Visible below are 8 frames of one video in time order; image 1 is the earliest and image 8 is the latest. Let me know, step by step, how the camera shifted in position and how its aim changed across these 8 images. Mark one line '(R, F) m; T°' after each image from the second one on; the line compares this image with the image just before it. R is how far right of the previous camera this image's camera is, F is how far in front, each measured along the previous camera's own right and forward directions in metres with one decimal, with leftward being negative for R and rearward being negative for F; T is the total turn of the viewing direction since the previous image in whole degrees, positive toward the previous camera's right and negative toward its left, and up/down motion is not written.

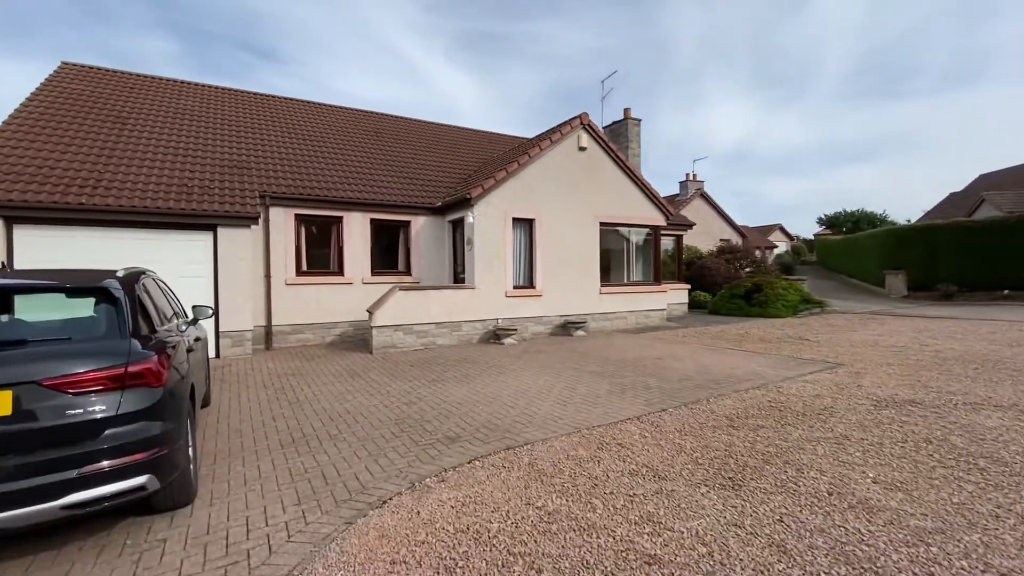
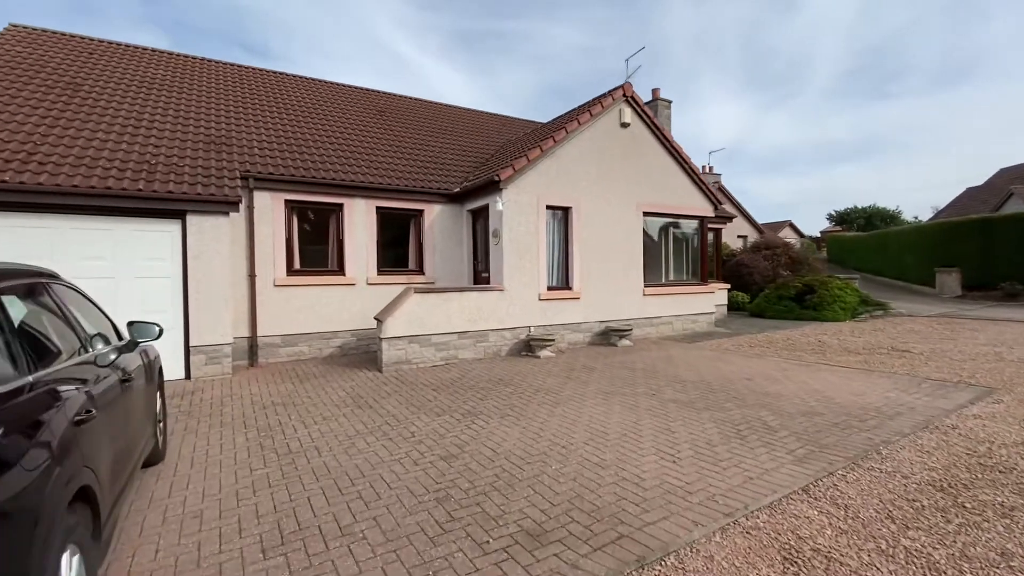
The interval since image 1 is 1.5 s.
(-0.8, +1.9) m; +1°
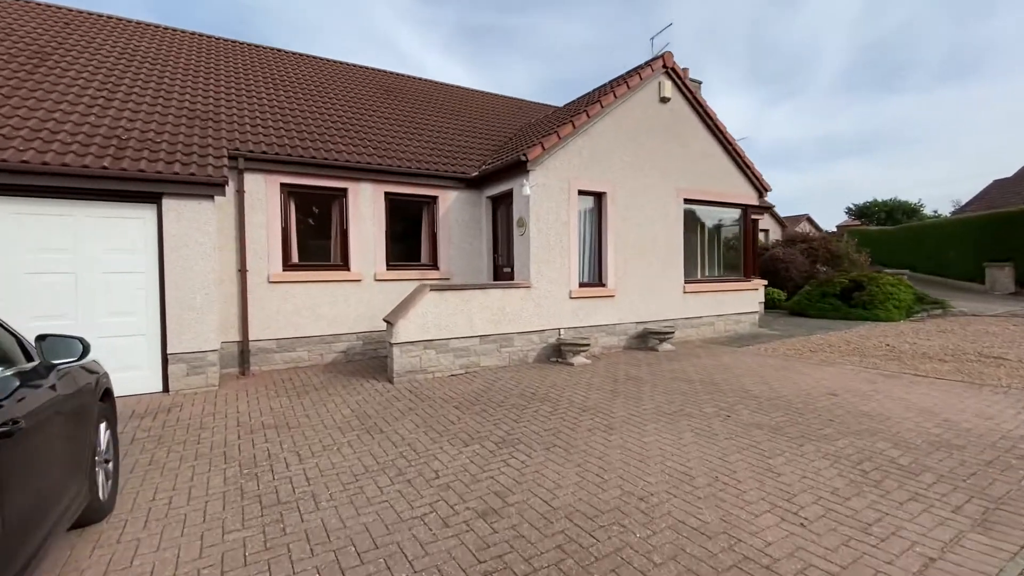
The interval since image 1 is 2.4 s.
(-0.4, +1.2) m; -1°
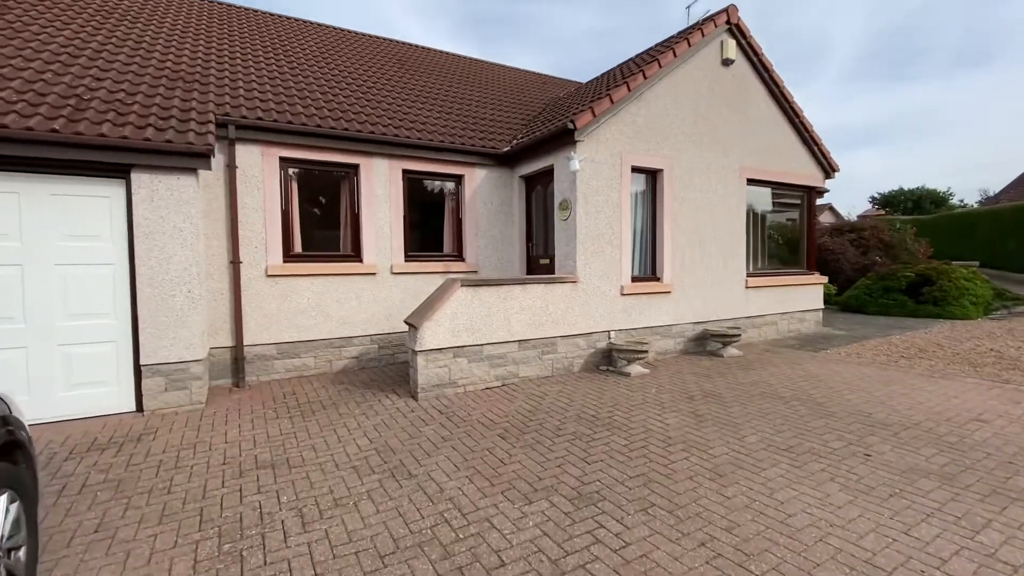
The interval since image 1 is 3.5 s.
(-0.5, +1.3) m; -1°
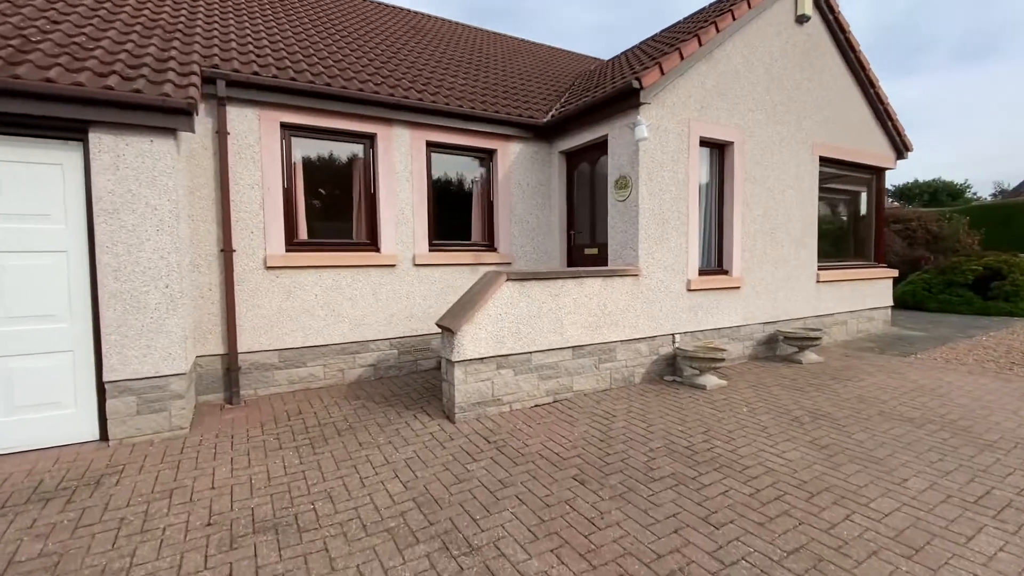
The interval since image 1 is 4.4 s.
(-0.6, +1.1) m; 0°
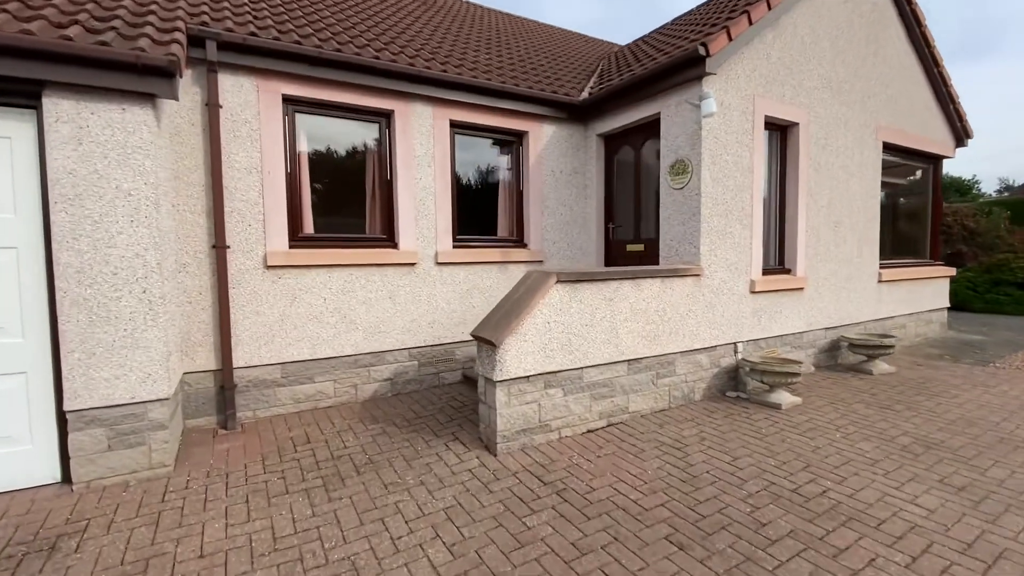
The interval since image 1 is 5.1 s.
(-0.5, +0.8) m; 0°
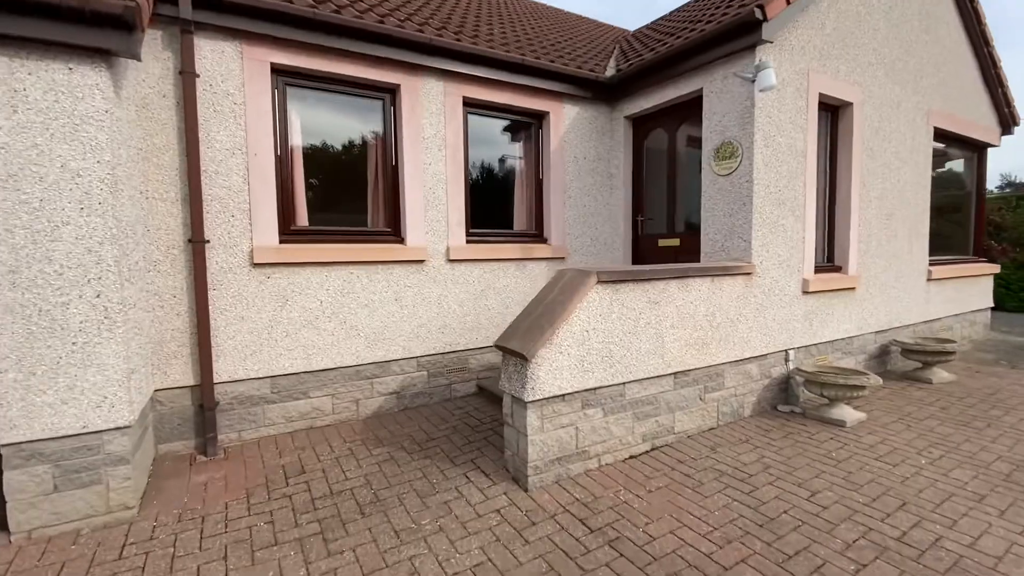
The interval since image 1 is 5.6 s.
(-0.2, +0.6) m; 0°
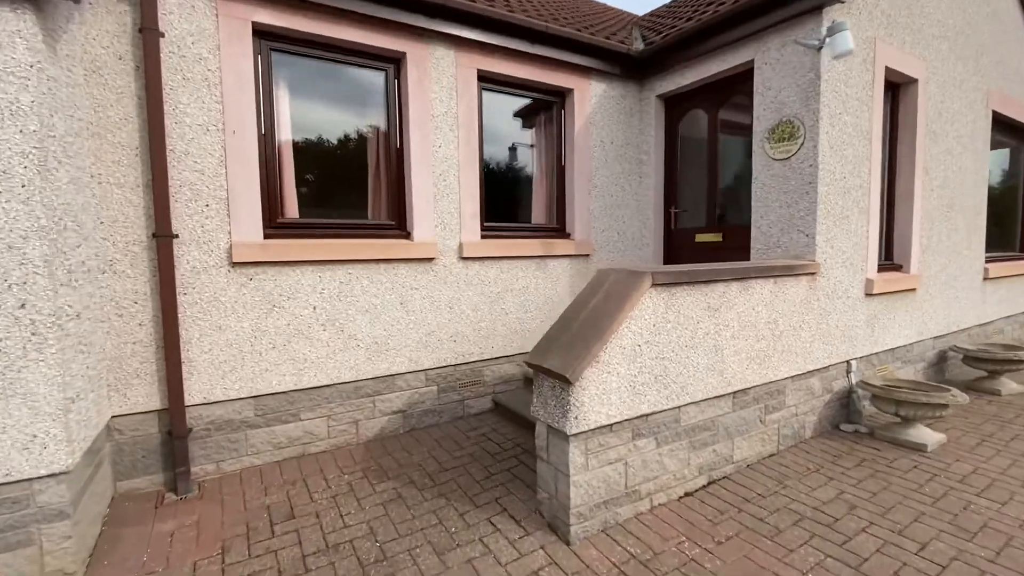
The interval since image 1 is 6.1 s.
(-0.2, +0.6) m; 0°
